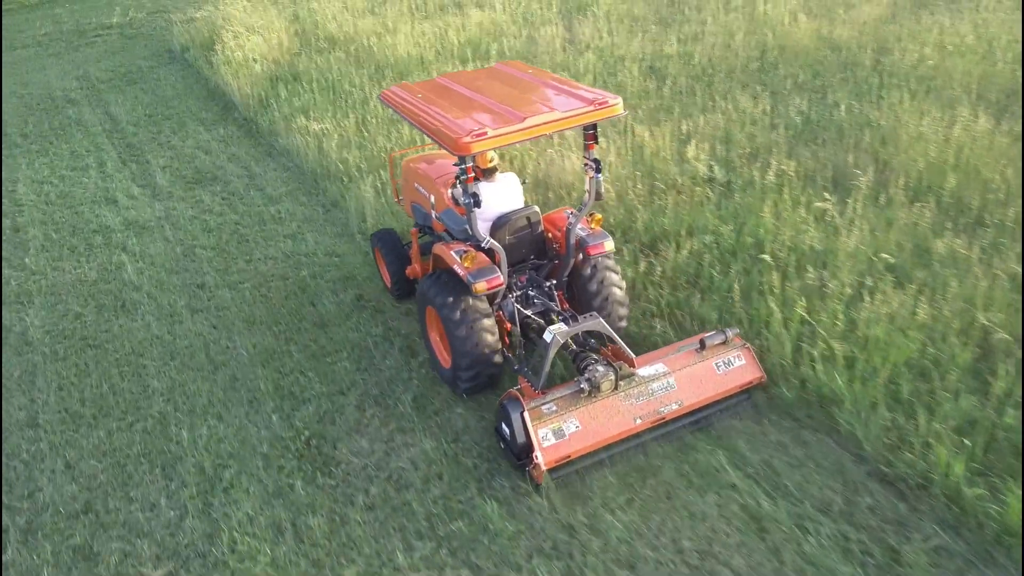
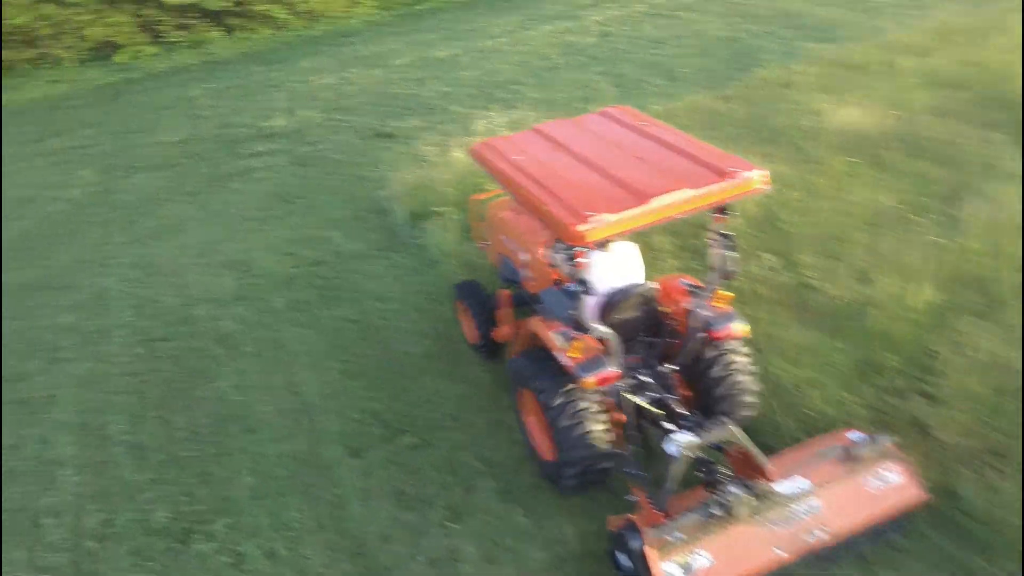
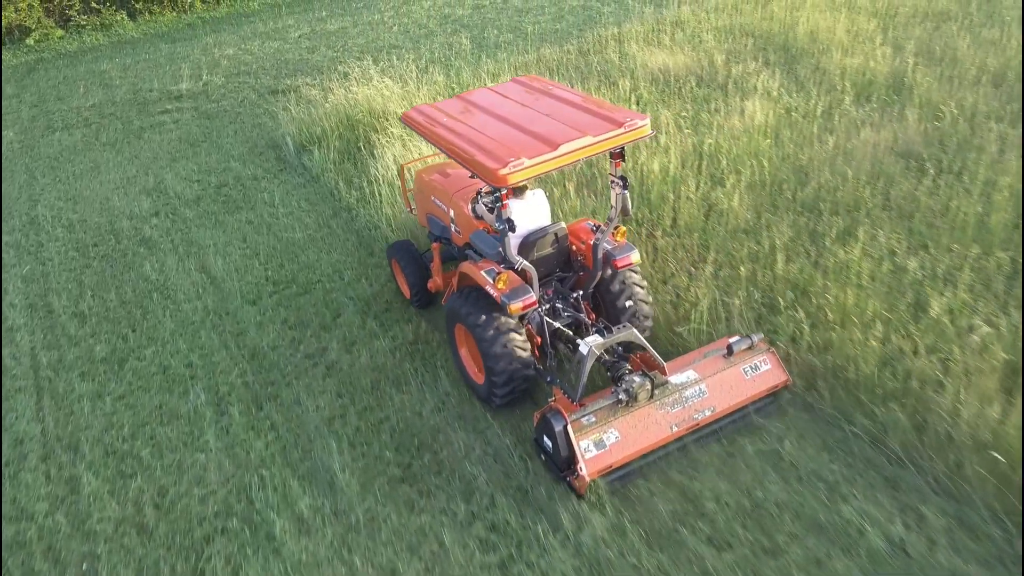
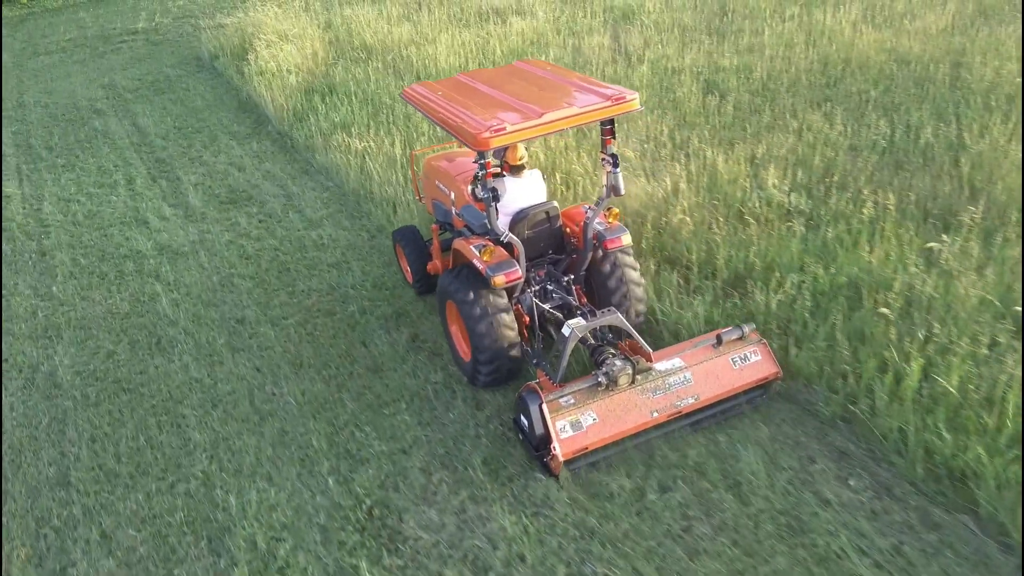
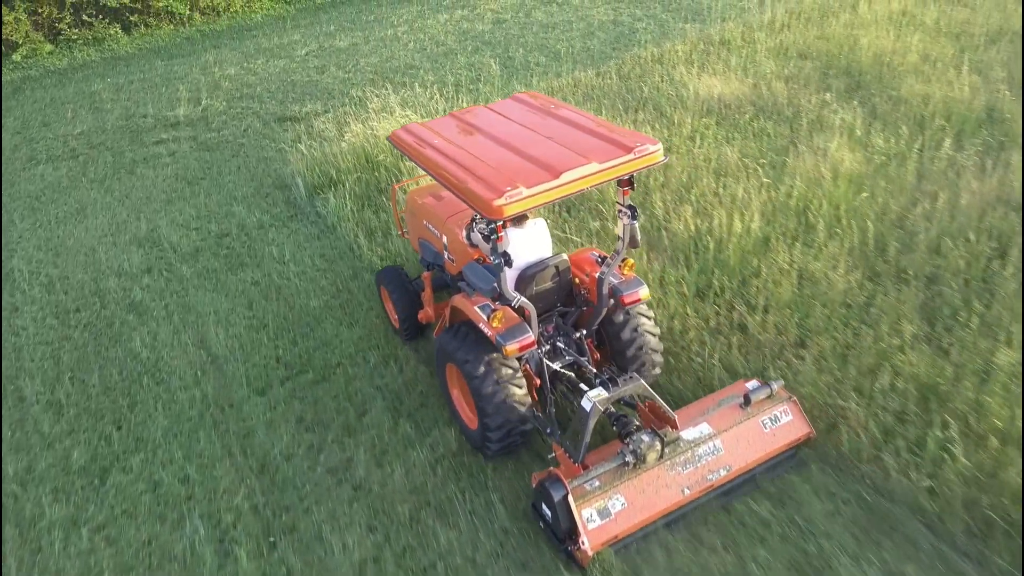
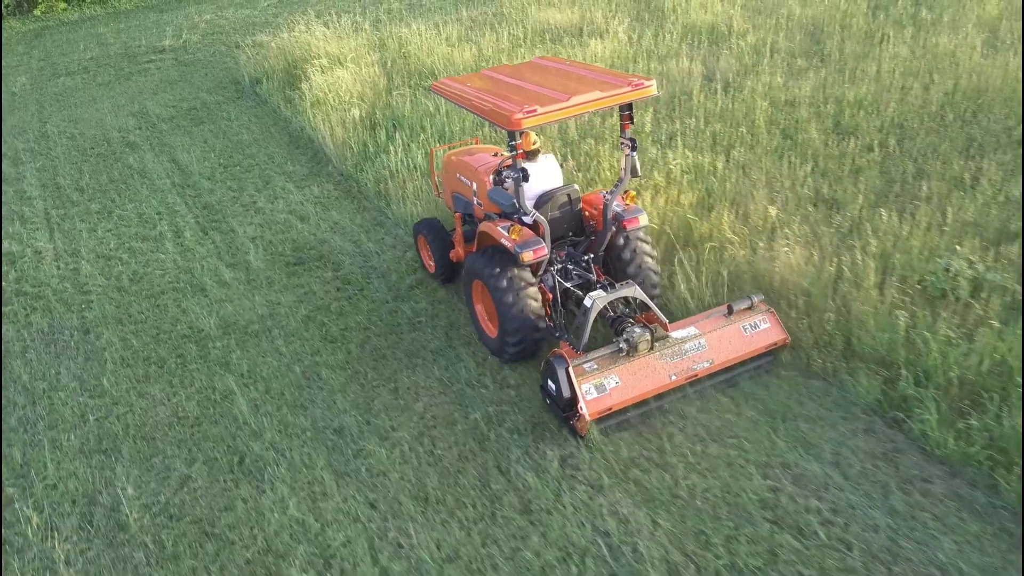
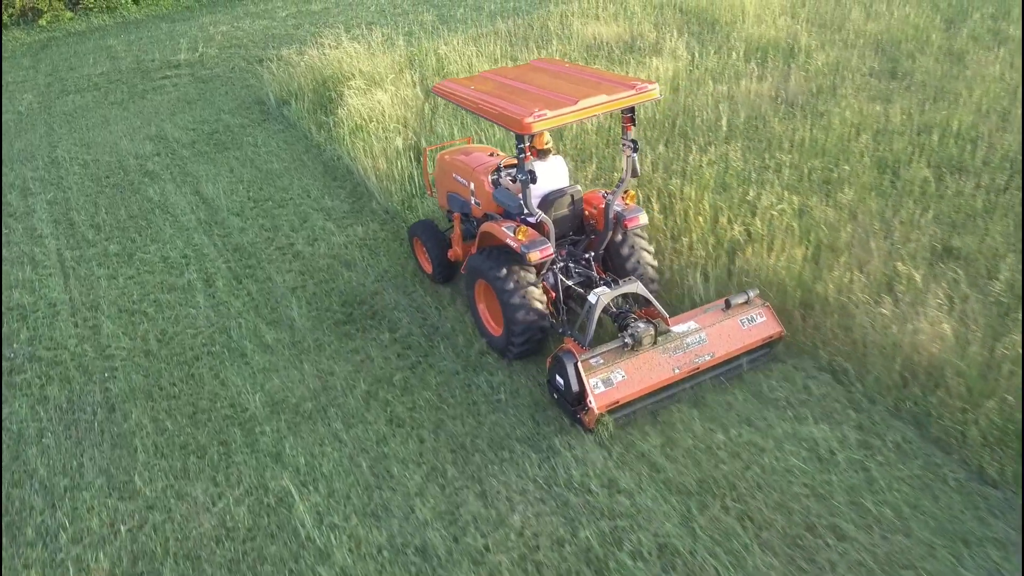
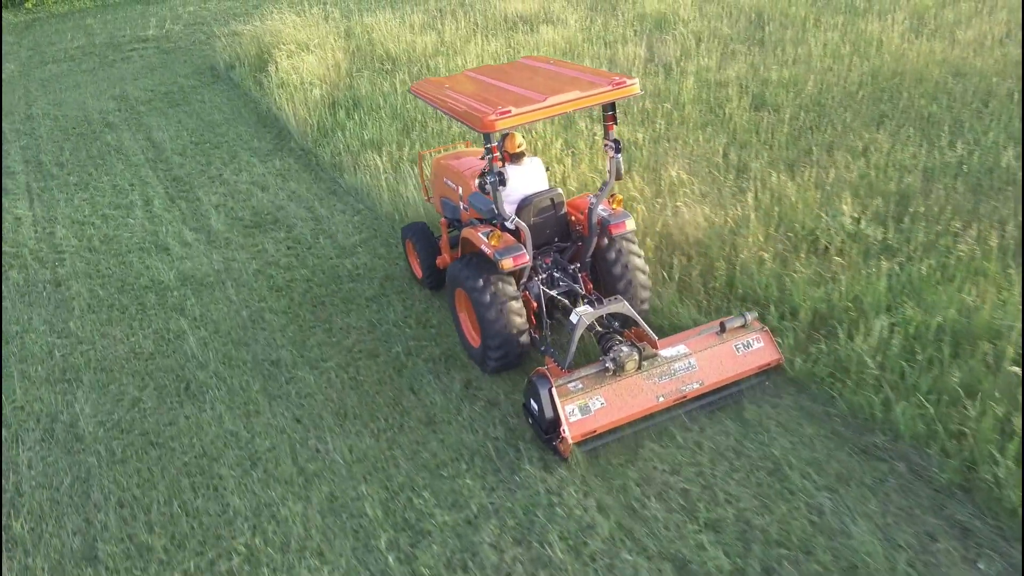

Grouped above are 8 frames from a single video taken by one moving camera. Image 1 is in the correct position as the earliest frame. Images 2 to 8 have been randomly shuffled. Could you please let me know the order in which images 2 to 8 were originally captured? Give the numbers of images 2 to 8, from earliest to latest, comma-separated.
4, 8, 6, 7, 3, 5, 2
